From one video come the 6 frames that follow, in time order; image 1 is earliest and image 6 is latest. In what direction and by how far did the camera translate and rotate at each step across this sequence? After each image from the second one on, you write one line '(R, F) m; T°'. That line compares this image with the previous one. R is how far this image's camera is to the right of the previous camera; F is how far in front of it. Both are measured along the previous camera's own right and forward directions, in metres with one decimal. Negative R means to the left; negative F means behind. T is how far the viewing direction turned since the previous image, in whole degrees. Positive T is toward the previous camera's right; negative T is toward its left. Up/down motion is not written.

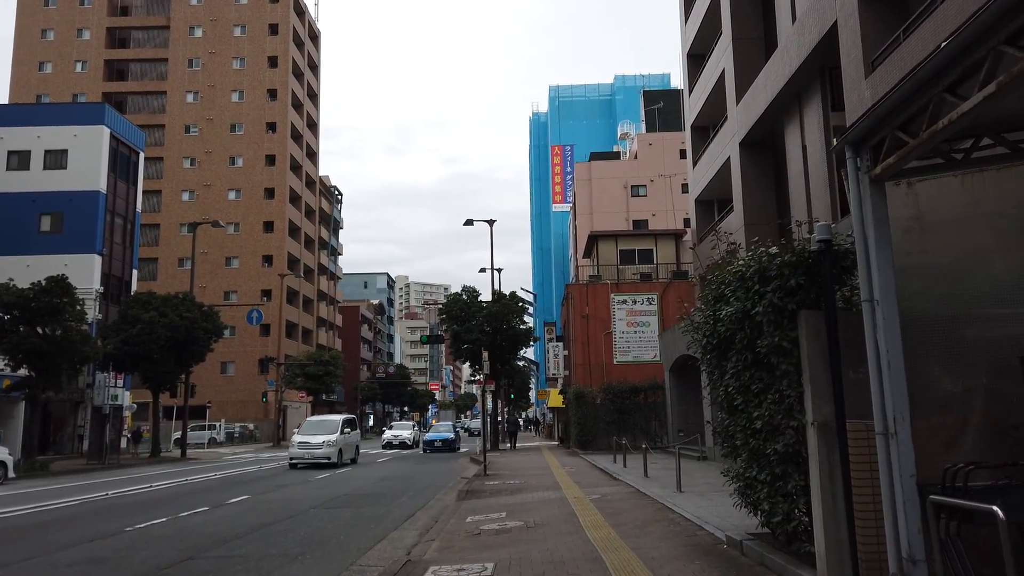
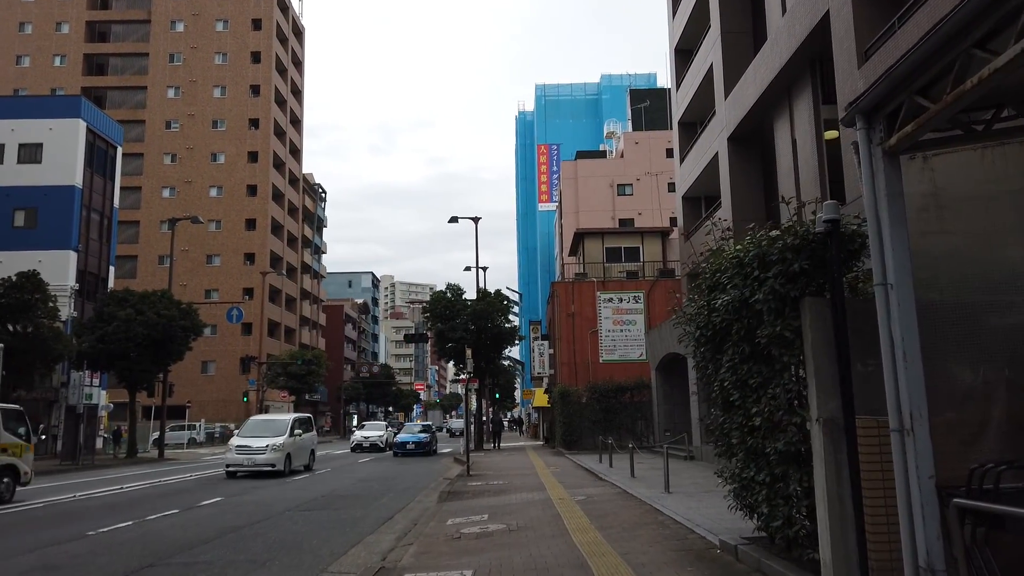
(0.0, +0.5) m; +1°
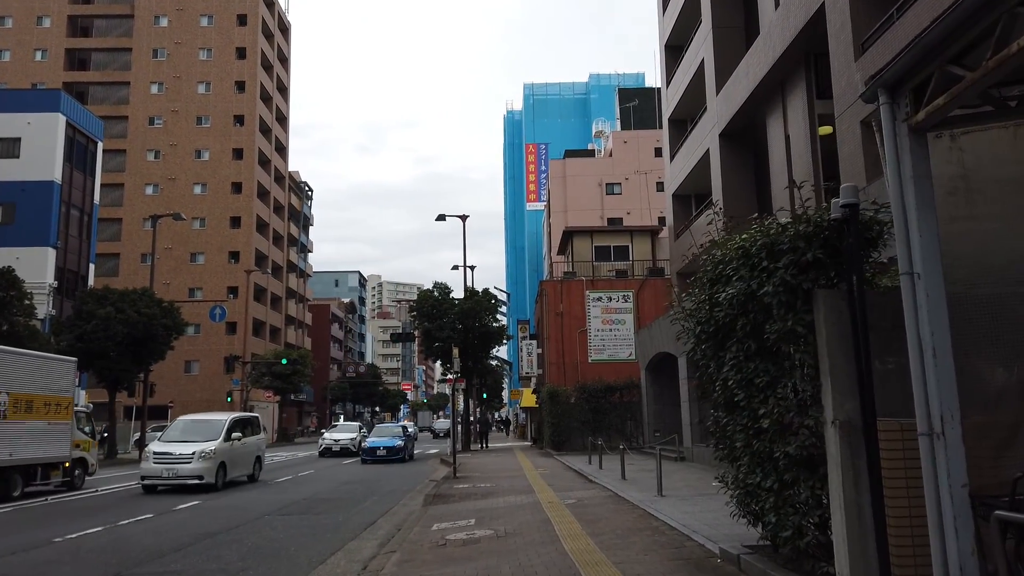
(0.0, +0.4) m; +1°
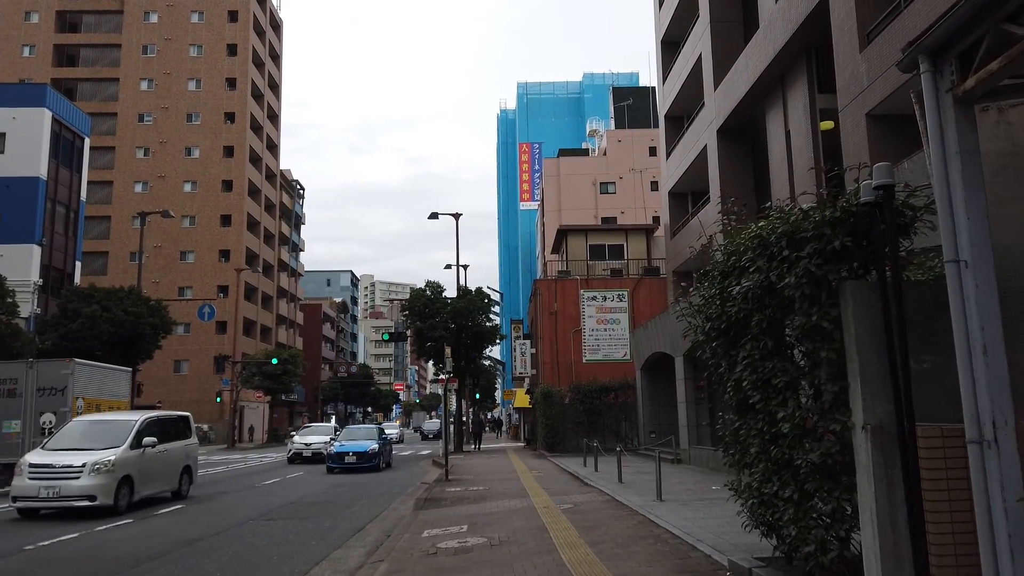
(0.0, +0.5) m; +1°
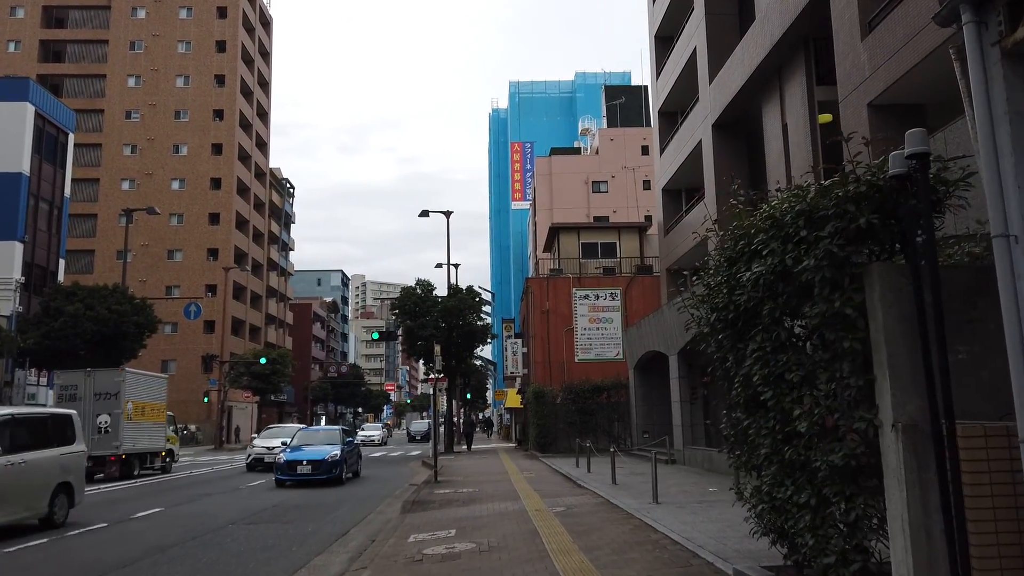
(0.0, +0.5) m; +1°
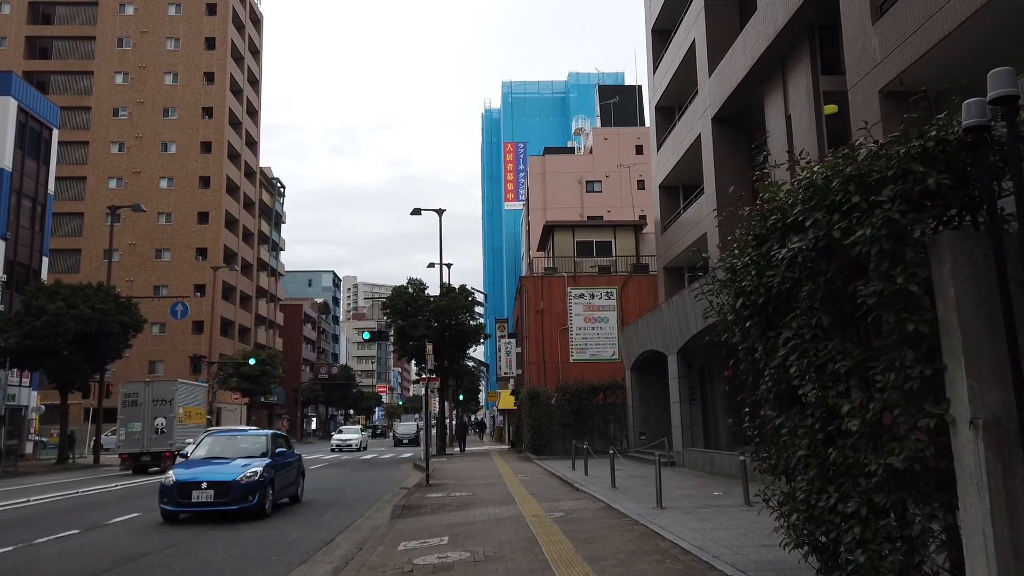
(-0.1, +0.6) m; +1°
